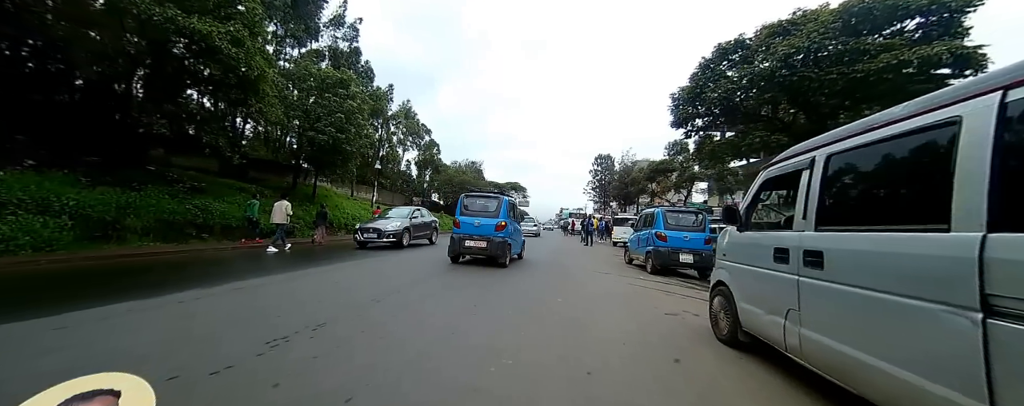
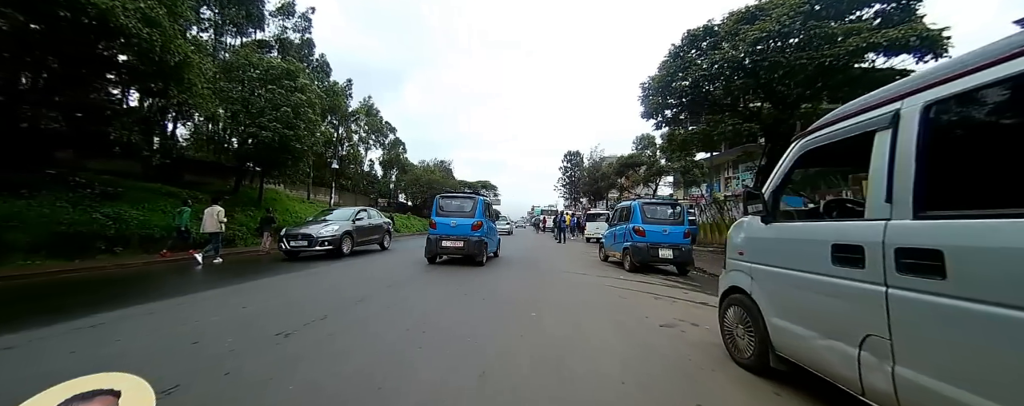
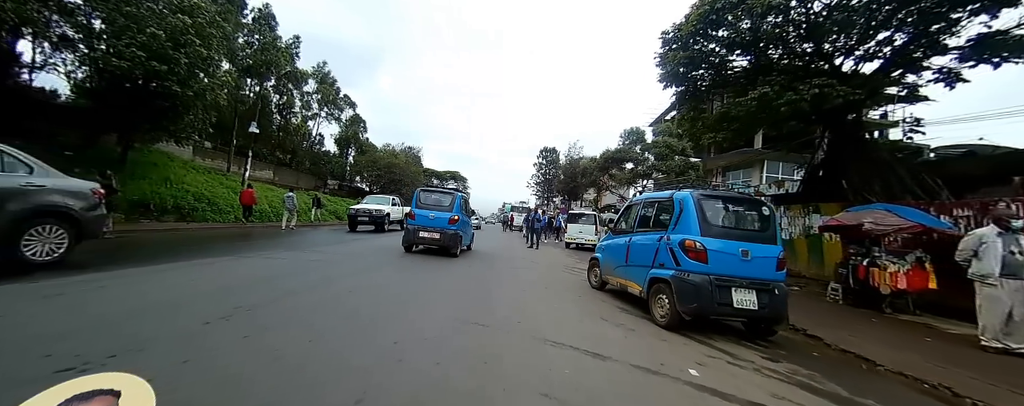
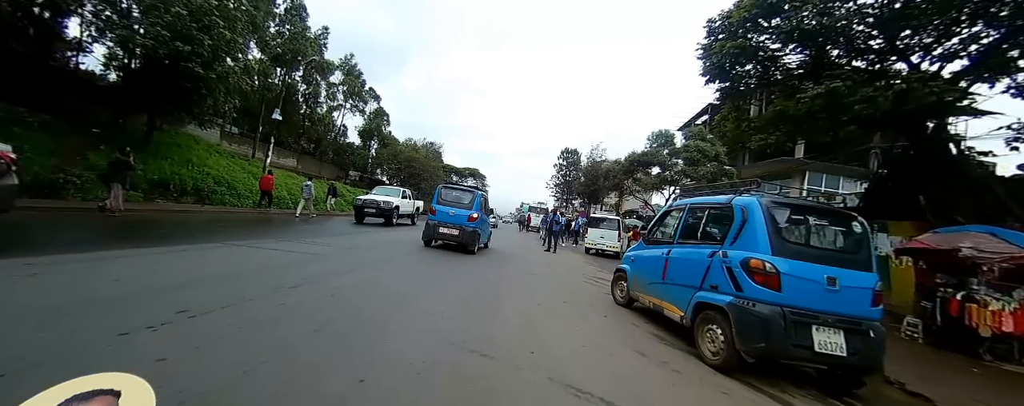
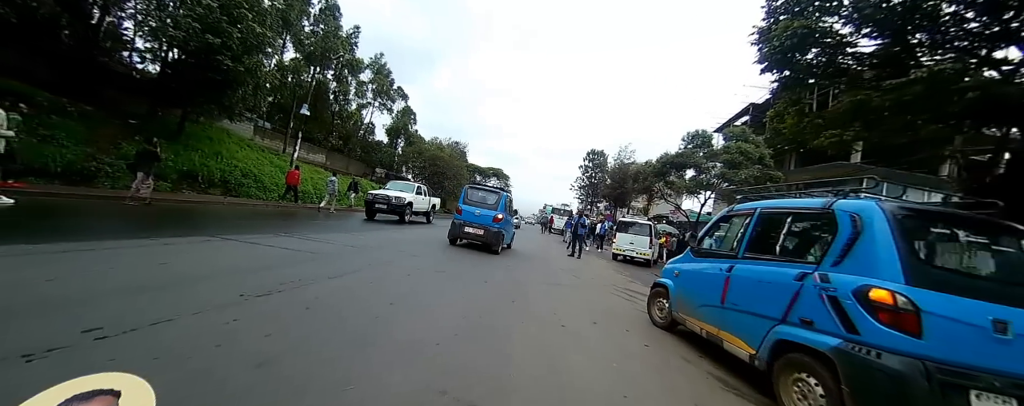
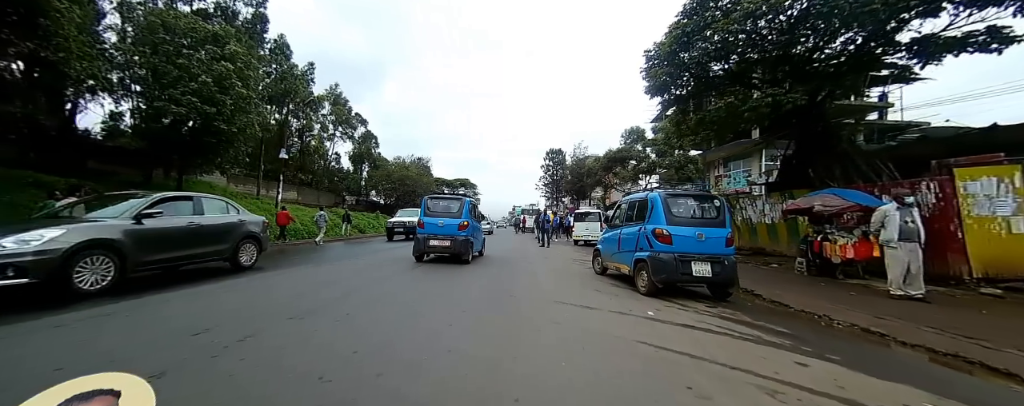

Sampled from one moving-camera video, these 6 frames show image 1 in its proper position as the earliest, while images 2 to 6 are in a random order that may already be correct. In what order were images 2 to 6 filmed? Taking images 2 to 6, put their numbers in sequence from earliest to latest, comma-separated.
2, 6, 3, 4, 5
